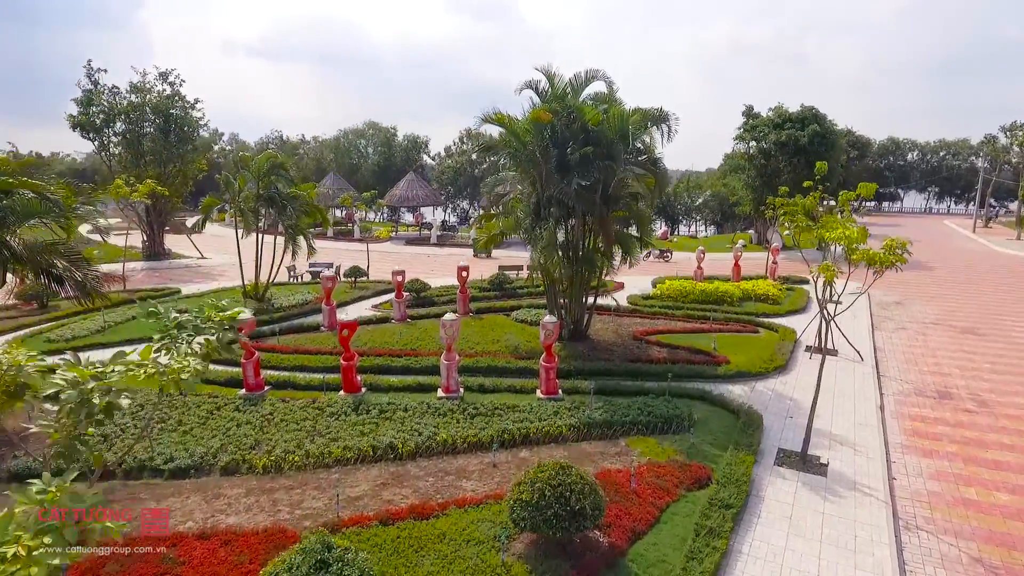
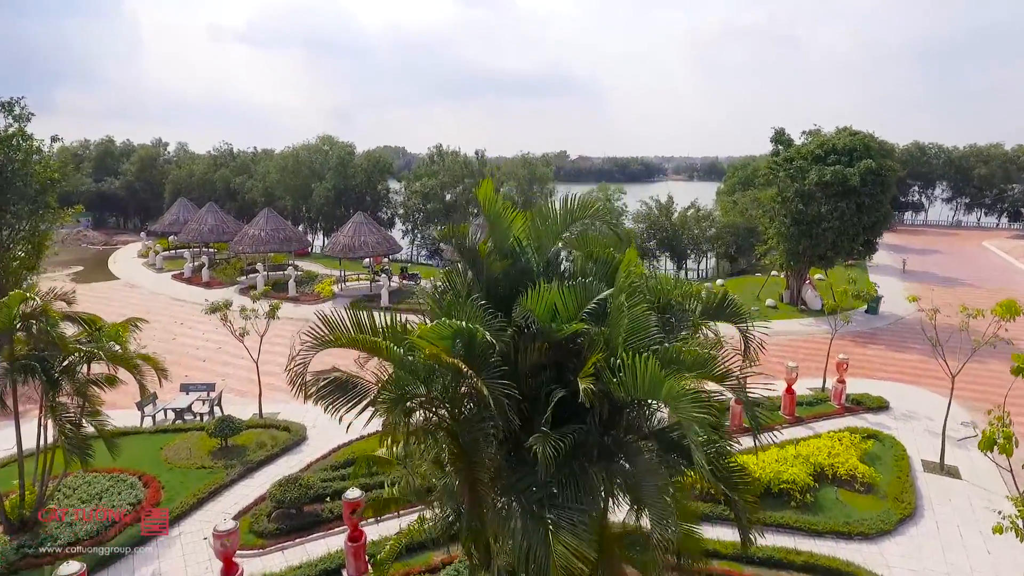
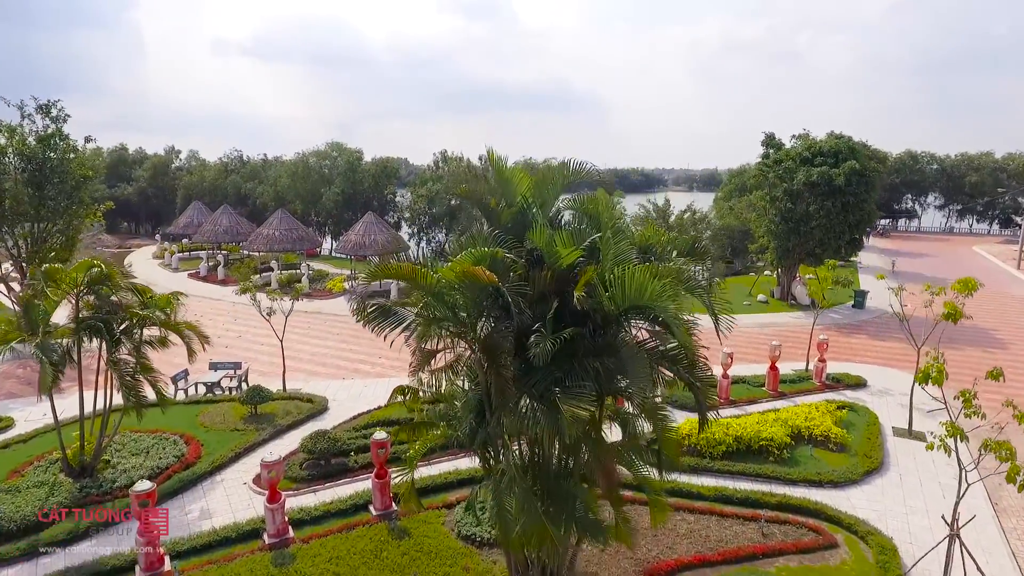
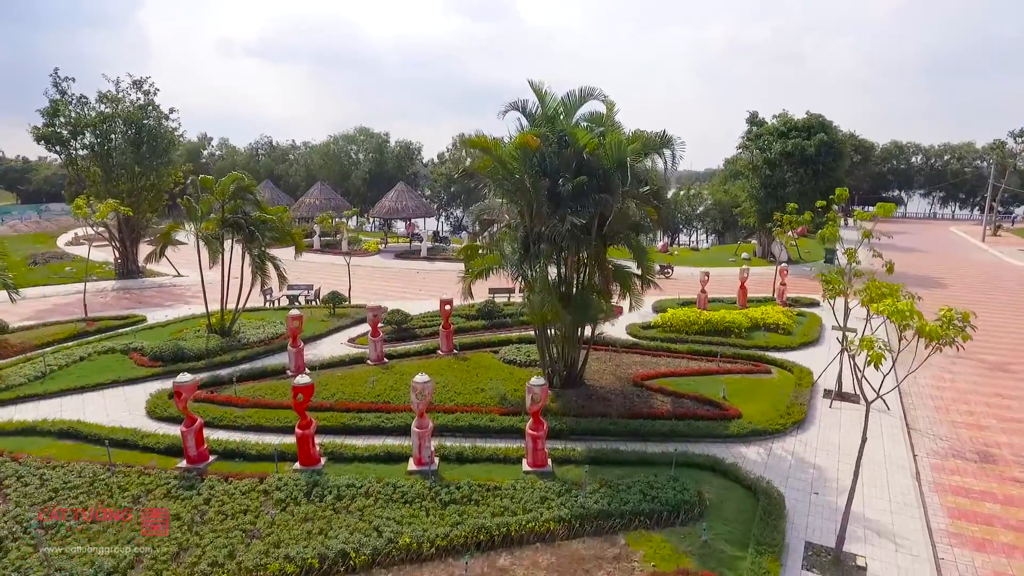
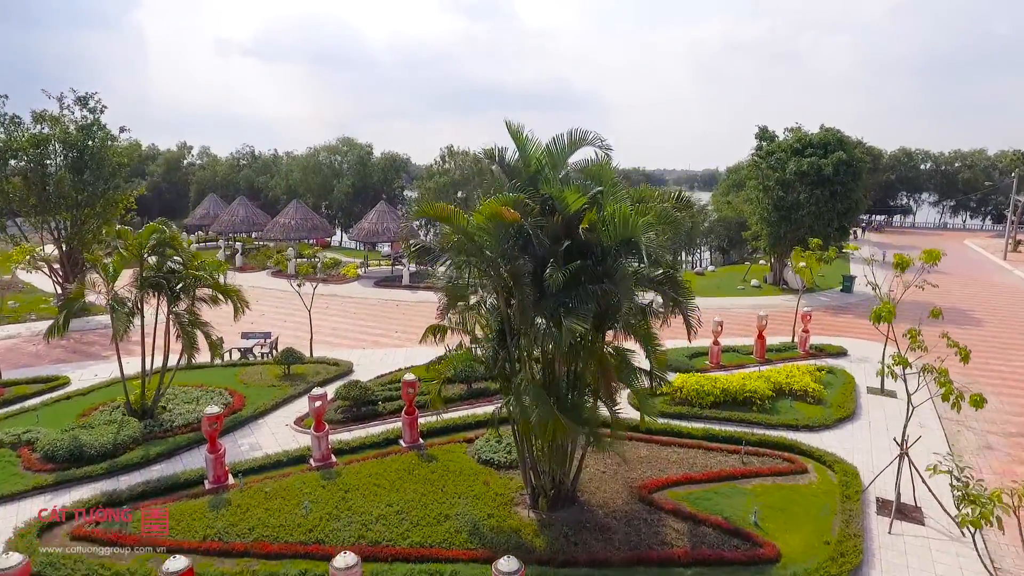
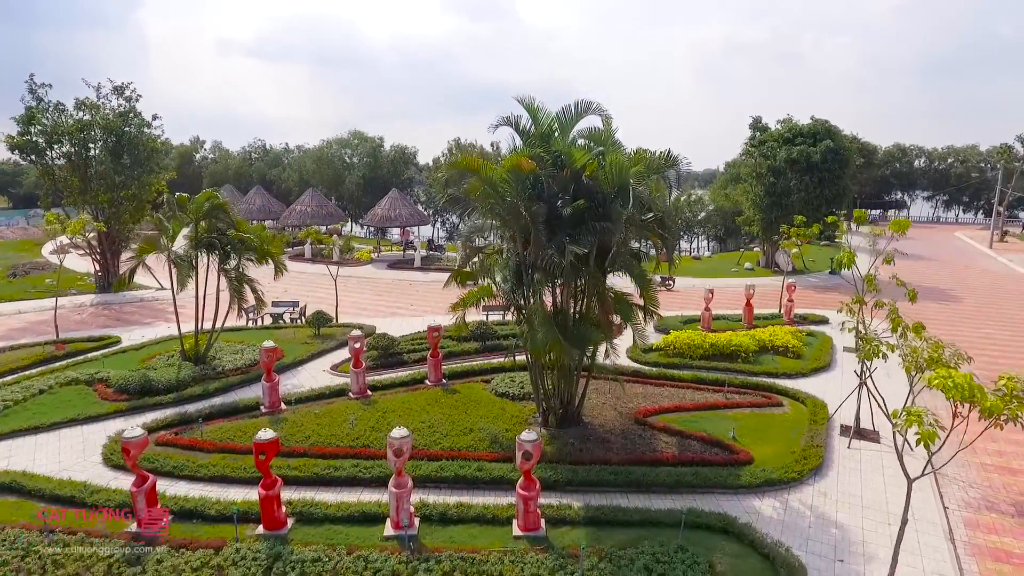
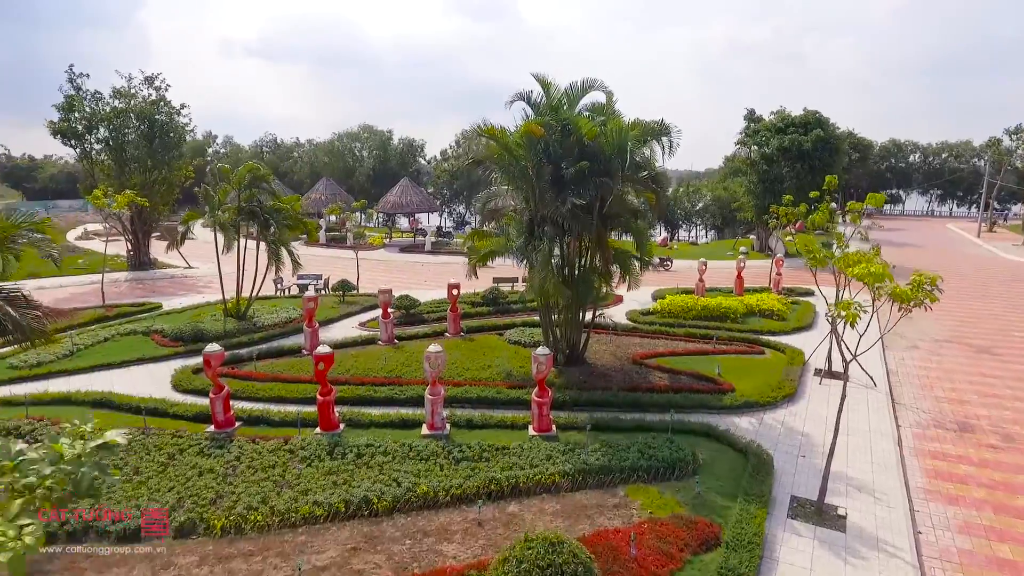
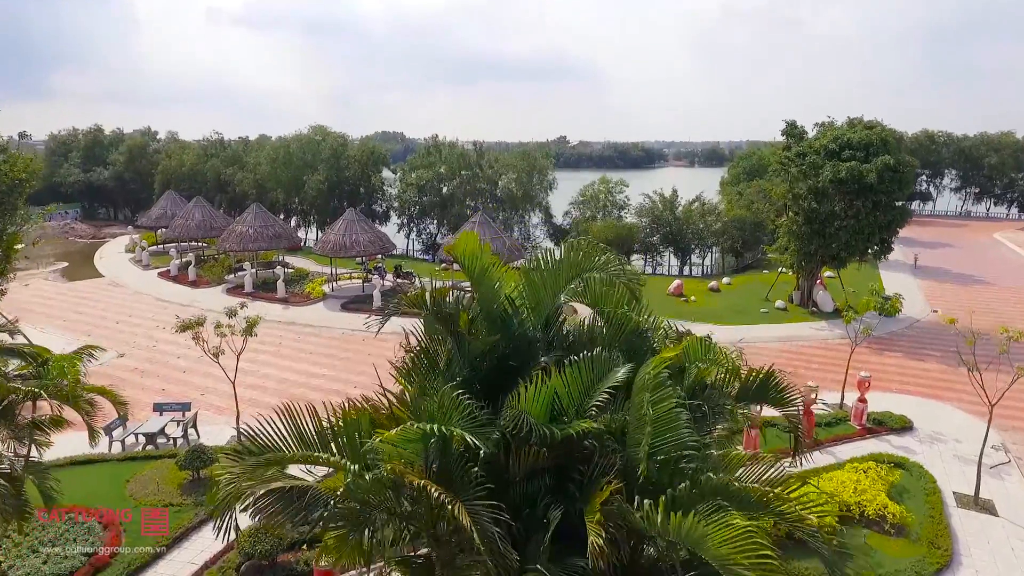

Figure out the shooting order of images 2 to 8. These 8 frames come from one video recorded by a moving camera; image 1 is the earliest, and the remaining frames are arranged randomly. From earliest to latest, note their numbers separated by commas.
7, 4, 6, 5, 3, 2, 8
